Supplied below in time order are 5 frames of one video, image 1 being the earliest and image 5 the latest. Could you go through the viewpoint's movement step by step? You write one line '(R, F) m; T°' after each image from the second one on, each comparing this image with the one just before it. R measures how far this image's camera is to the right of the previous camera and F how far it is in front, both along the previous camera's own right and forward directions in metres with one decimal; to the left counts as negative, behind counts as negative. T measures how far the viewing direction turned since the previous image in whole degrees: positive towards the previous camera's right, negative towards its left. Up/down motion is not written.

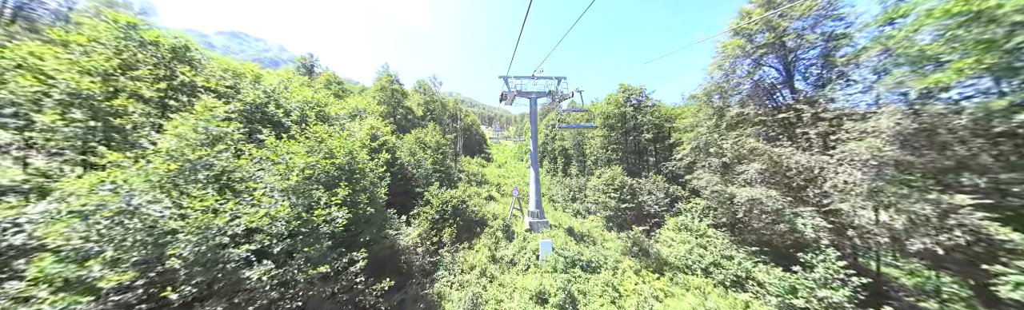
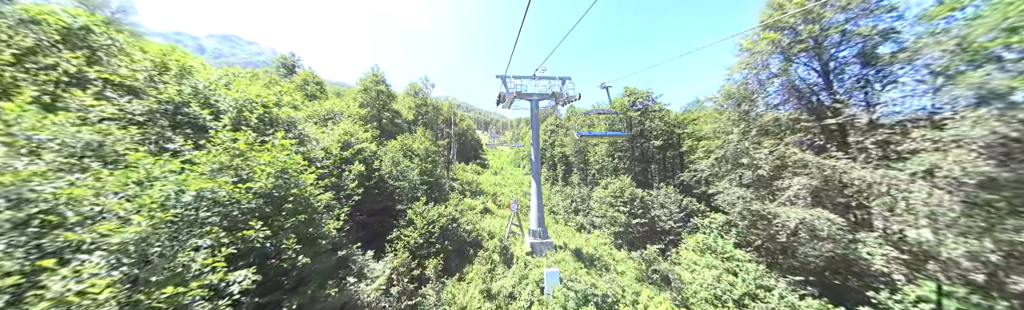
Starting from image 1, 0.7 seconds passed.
(-0.1, +1.7) m; +1°
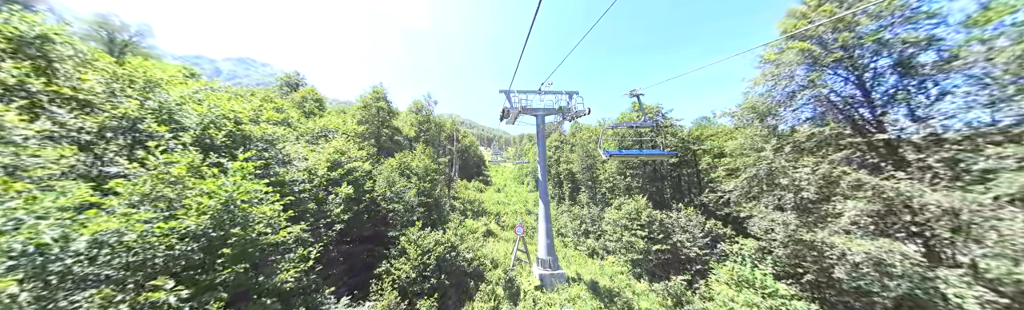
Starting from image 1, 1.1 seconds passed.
(-0.1, +1.0) m; -1°
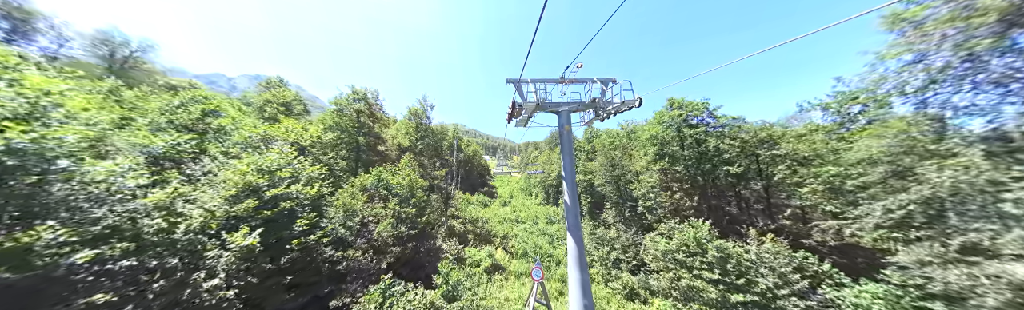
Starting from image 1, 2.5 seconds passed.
(-0.3, +3.2) m; -1°
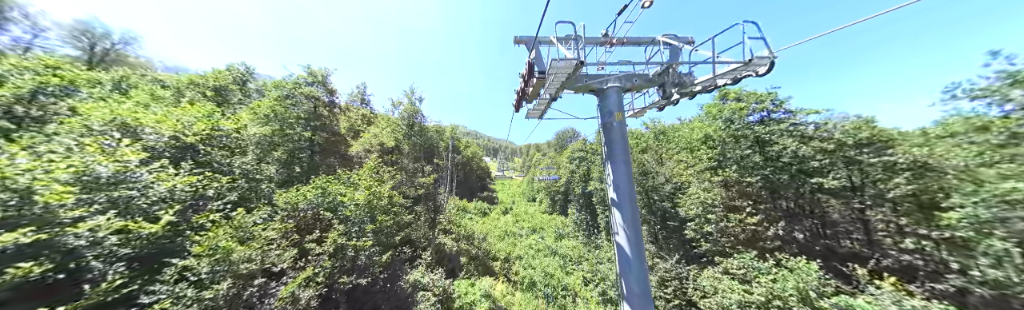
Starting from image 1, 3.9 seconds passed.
(-0.2, +3.0) m; 0°
